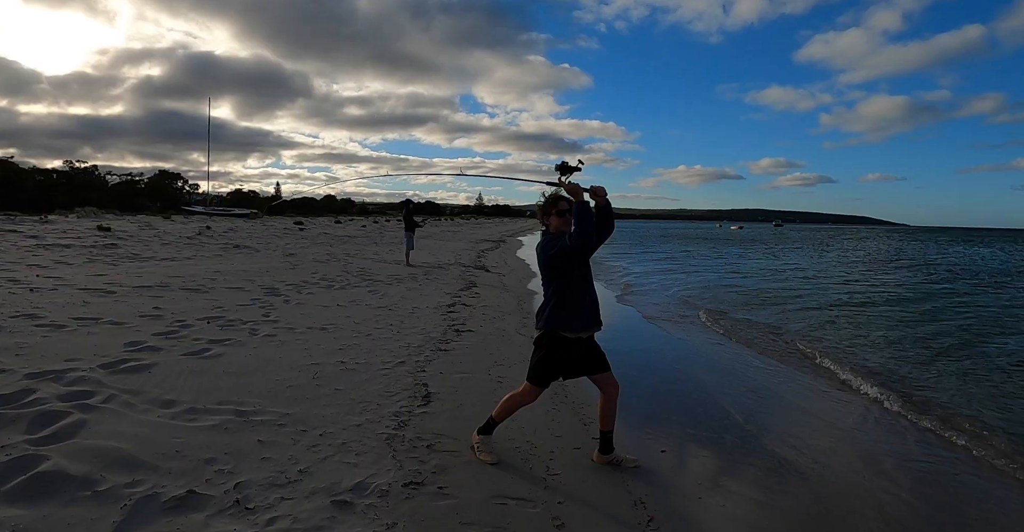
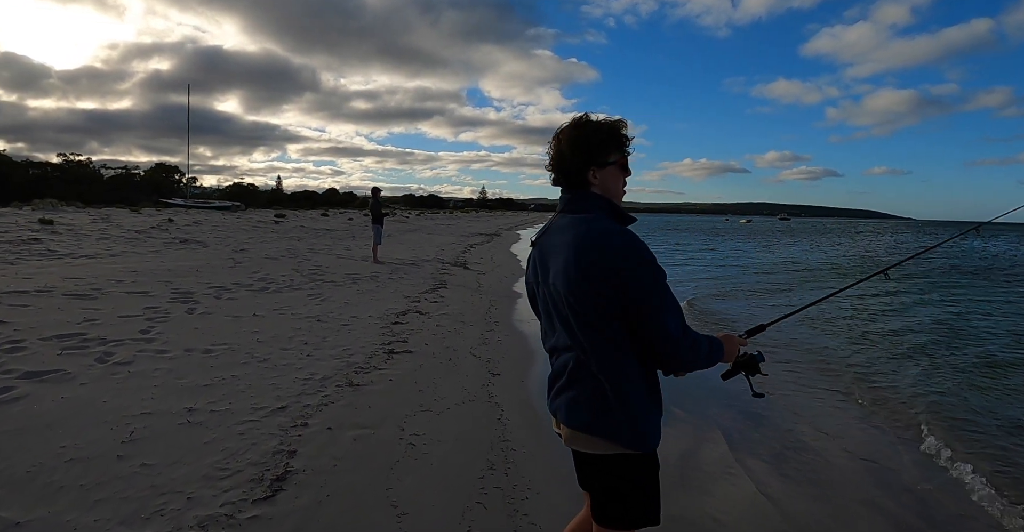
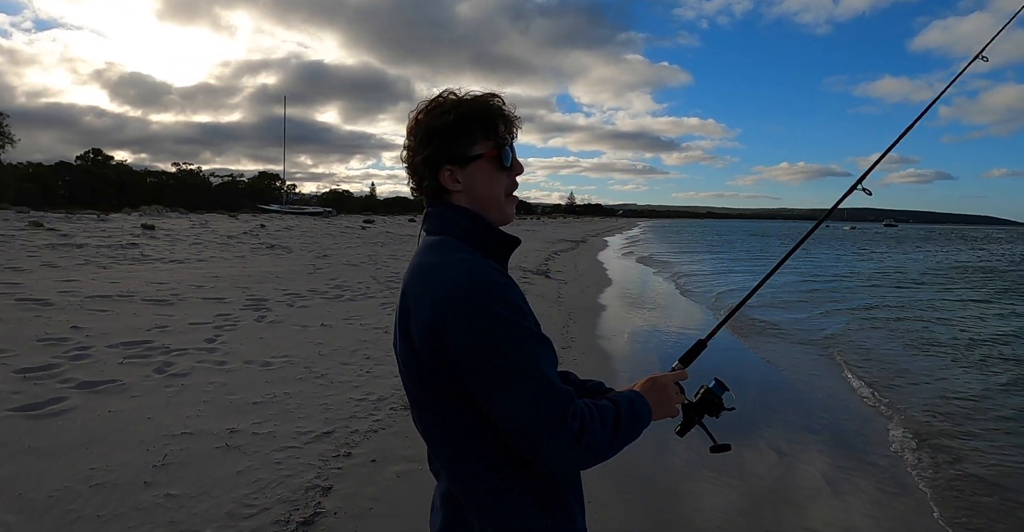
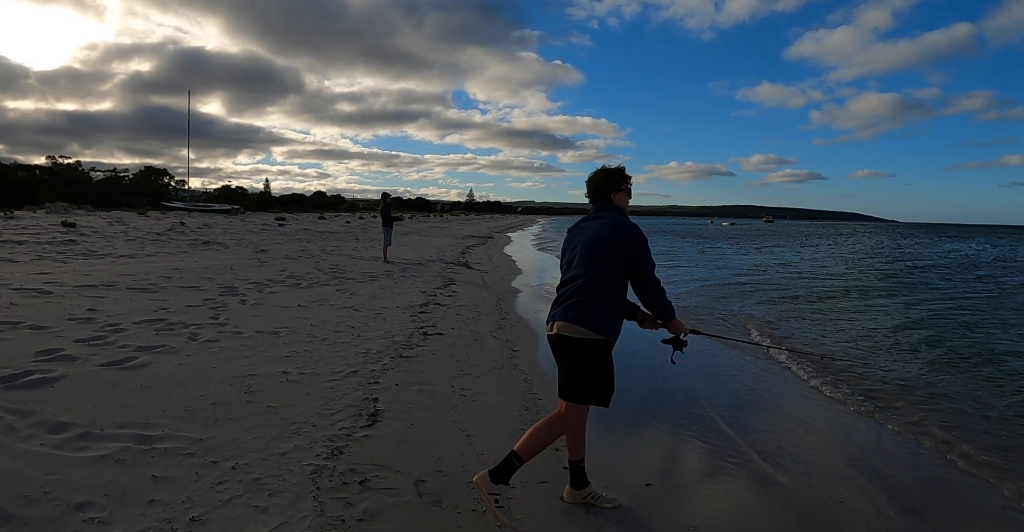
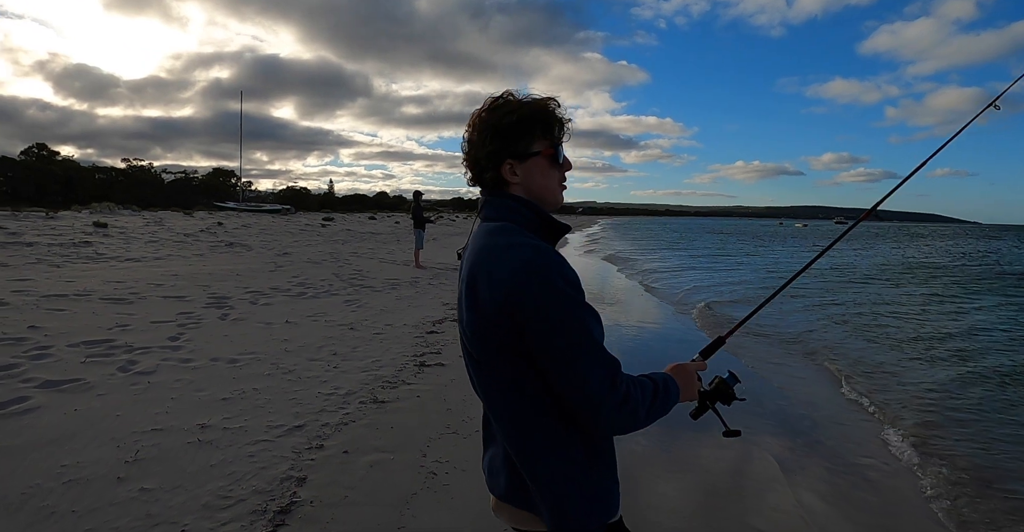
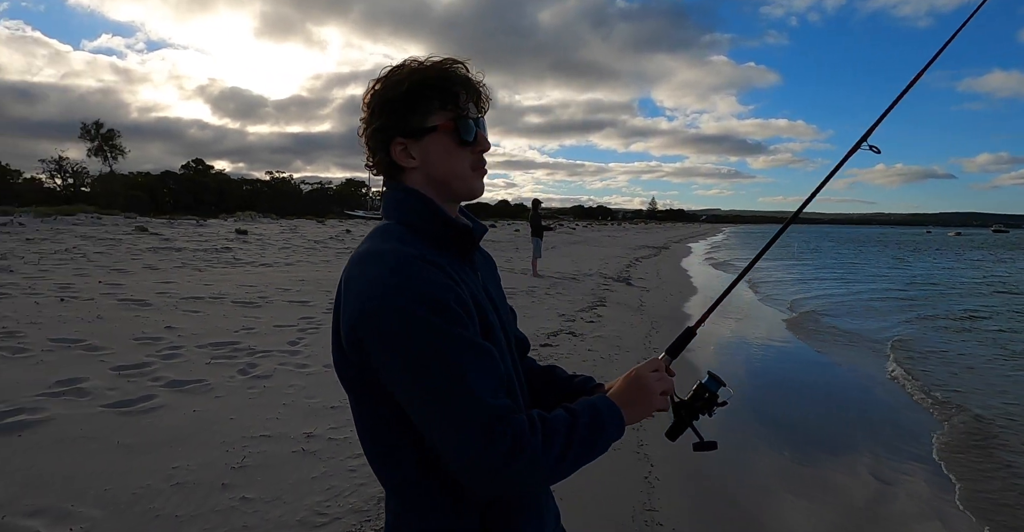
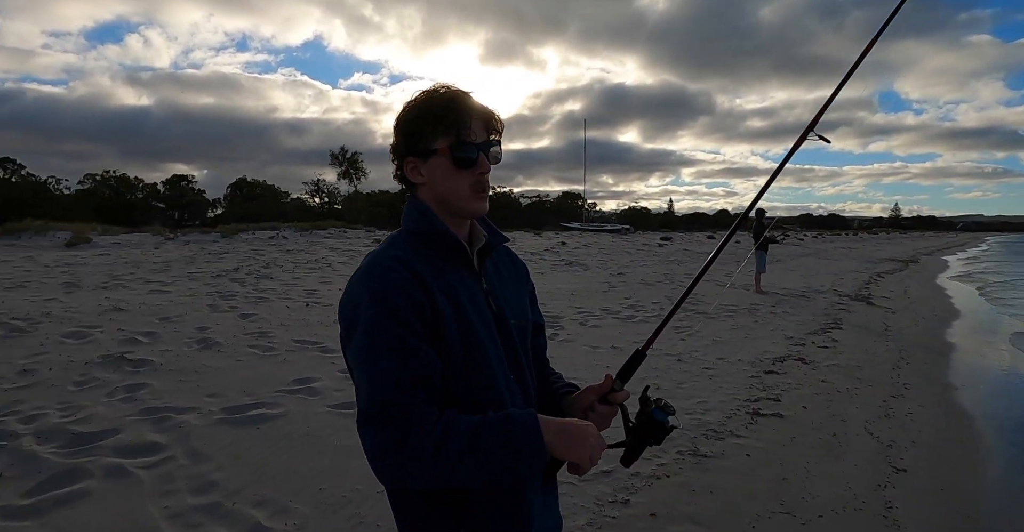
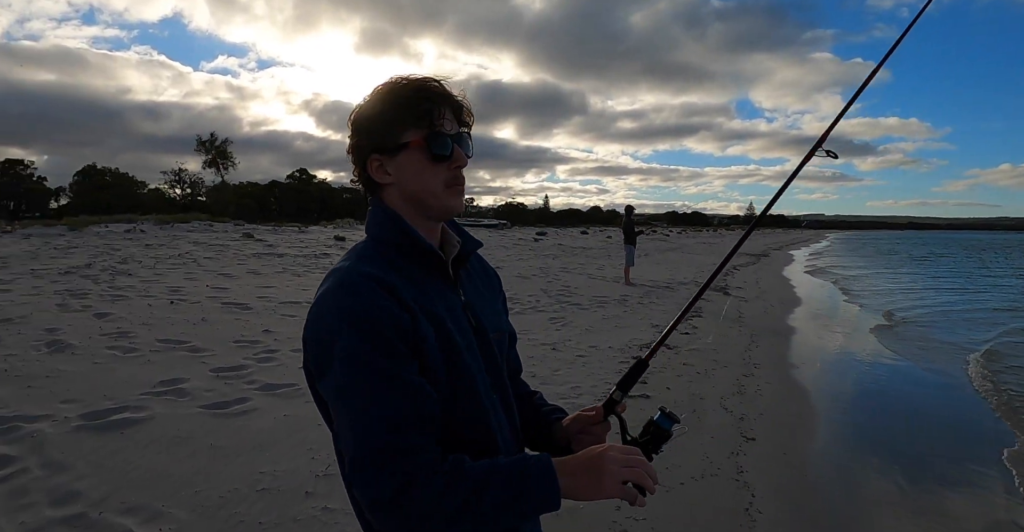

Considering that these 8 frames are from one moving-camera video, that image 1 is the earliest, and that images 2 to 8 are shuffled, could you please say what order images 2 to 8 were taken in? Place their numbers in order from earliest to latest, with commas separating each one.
4, 2, 5, 3, 6, 8, 7
